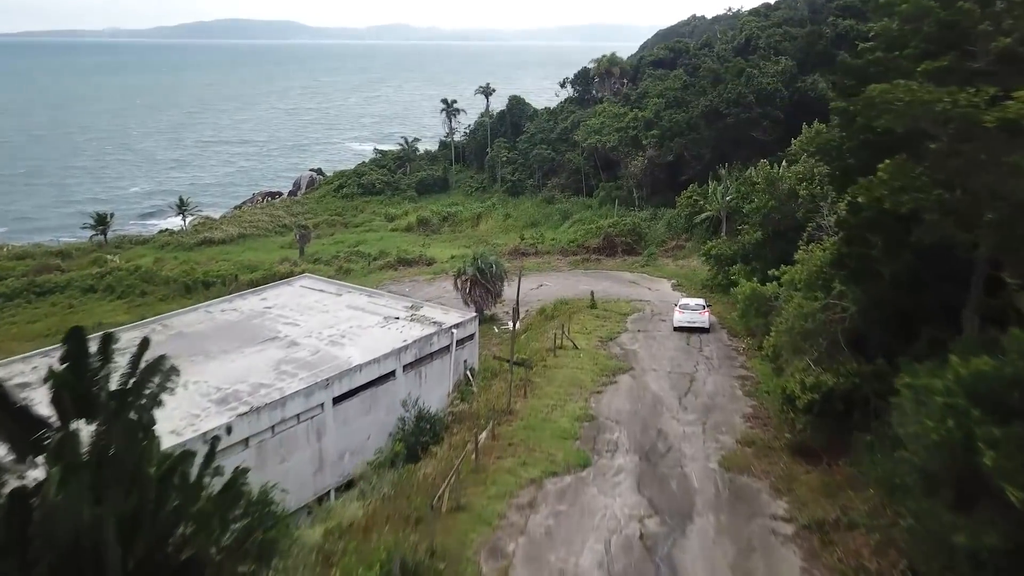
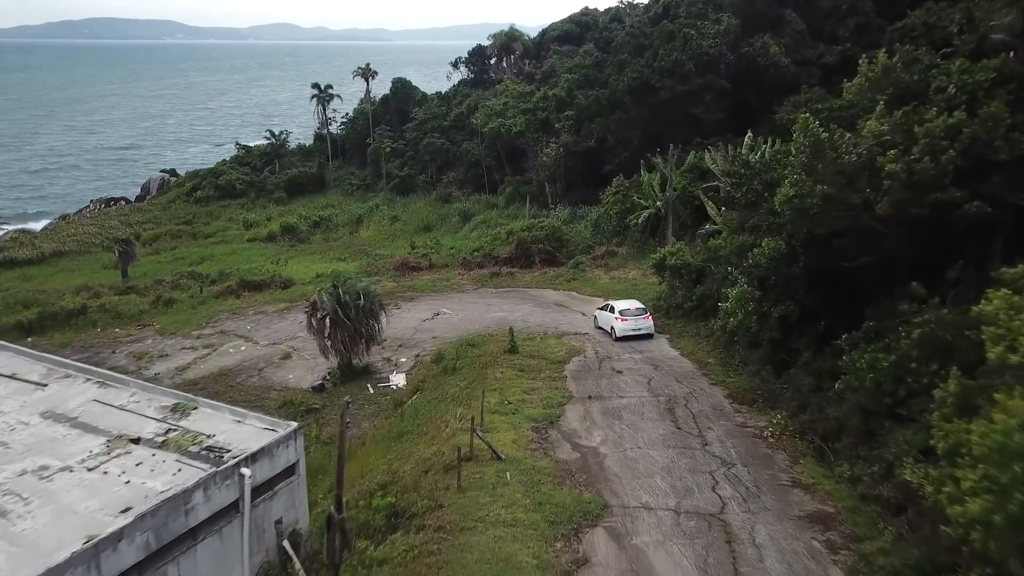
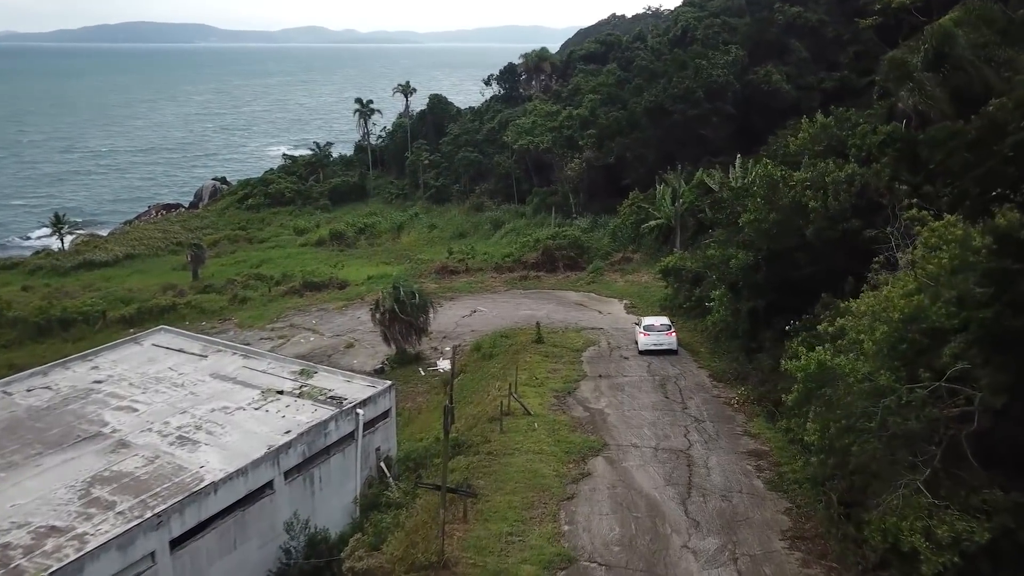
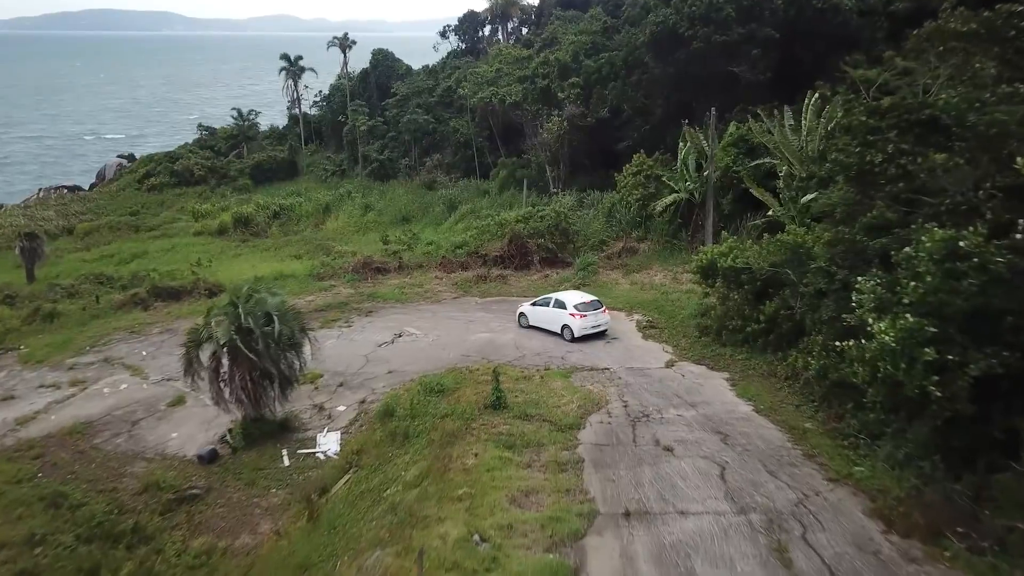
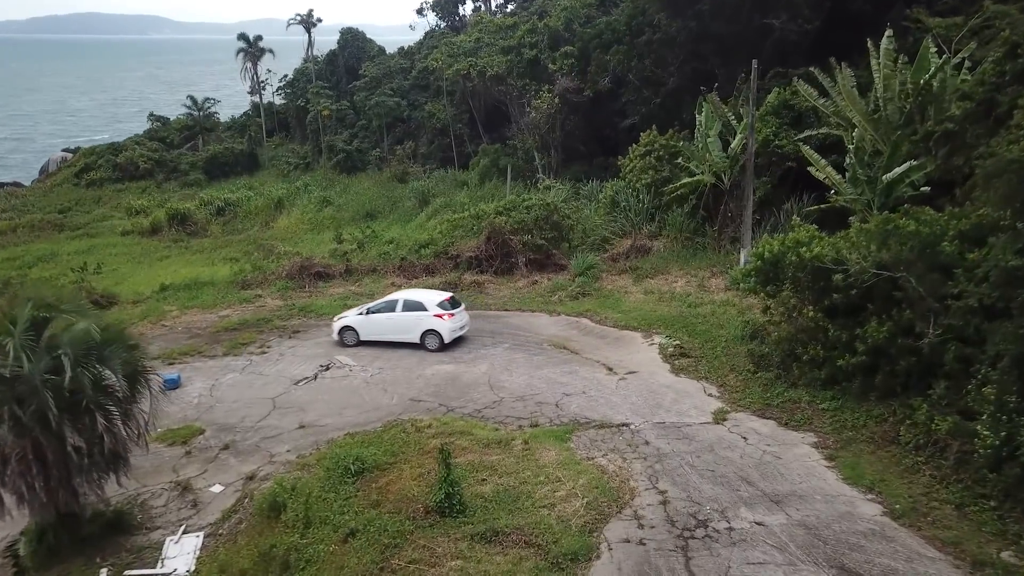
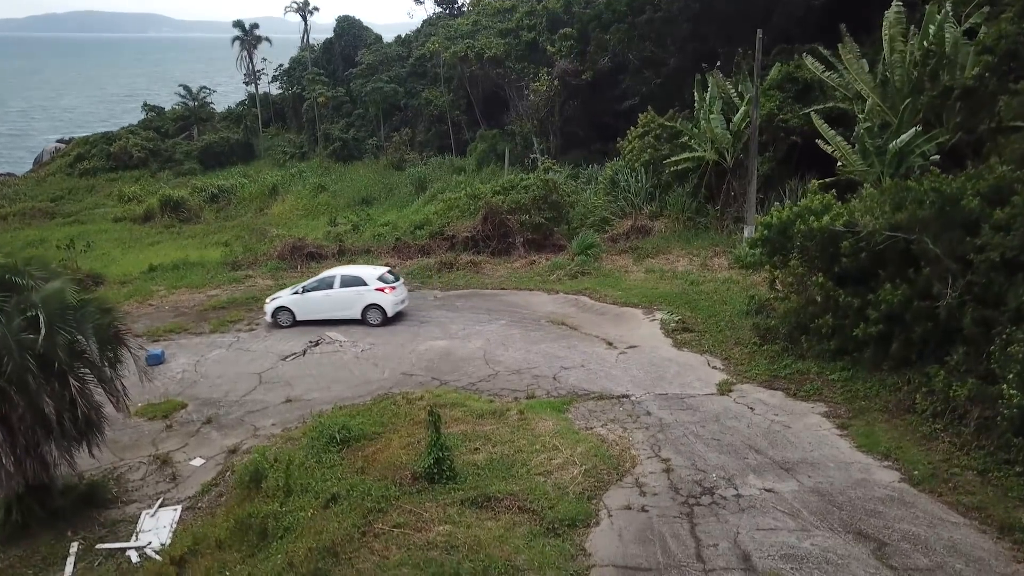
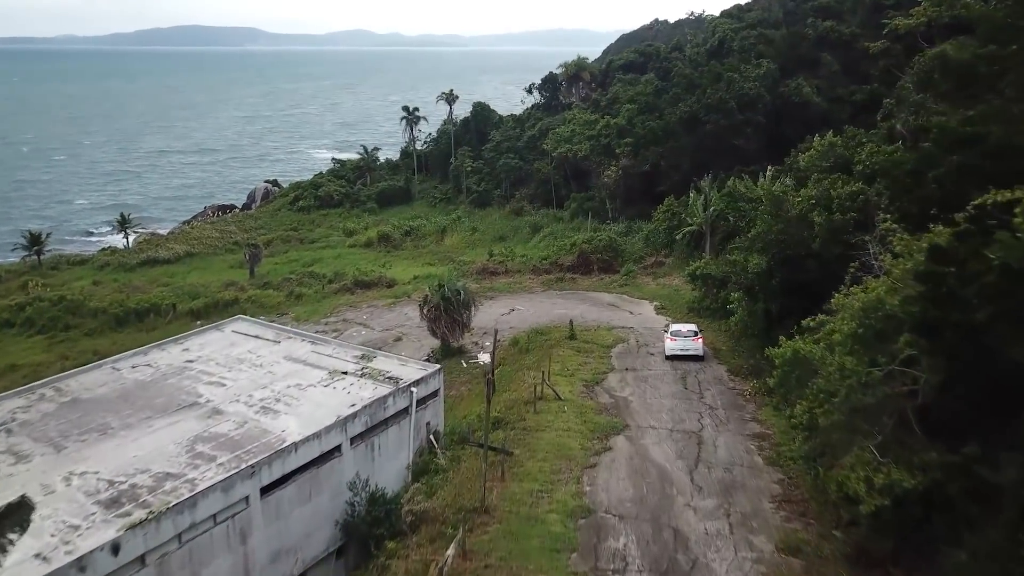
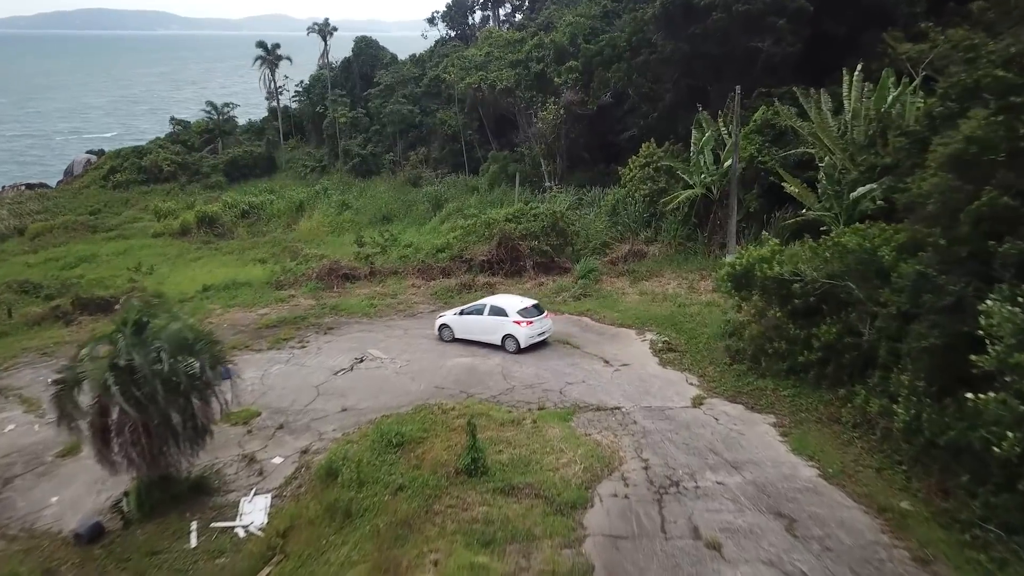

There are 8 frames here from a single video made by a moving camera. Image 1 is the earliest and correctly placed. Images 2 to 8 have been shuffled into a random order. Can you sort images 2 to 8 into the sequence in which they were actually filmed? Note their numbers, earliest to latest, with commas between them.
7, 3, 2, 4, 8, 5, 6
